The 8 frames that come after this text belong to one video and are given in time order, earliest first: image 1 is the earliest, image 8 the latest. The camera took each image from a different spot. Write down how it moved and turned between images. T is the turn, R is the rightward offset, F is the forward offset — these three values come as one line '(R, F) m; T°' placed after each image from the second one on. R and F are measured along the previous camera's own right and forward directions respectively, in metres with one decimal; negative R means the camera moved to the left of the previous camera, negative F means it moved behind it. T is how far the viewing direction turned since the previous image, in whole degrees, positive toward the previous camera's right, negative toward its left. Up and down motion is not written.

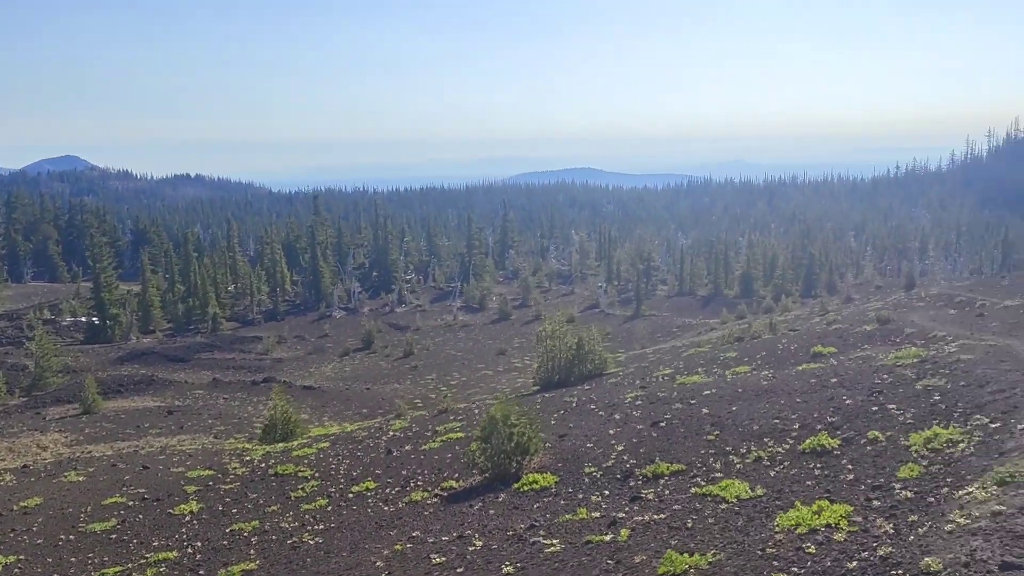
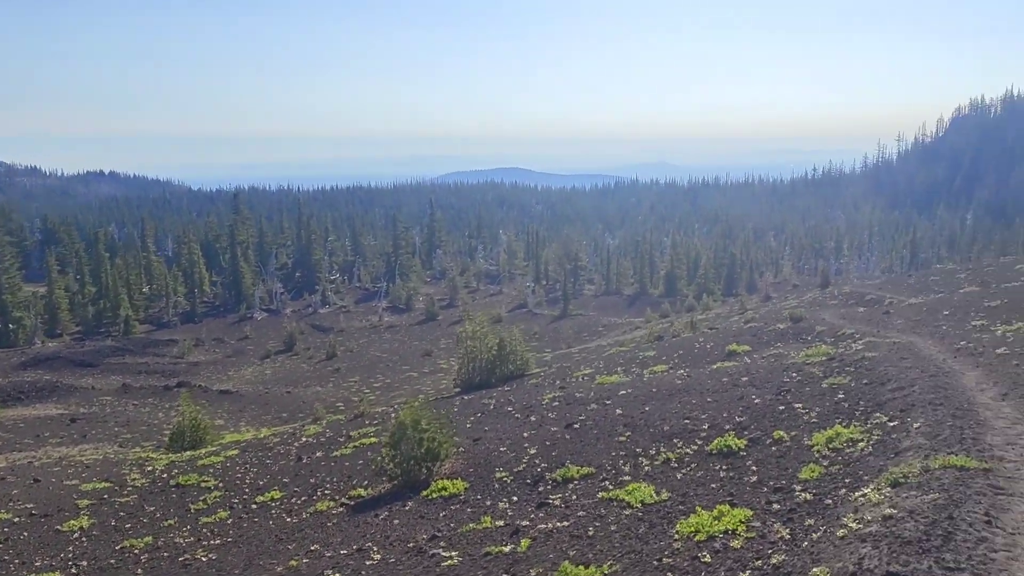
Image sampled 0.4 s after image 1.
(+0.6, +0.6) m; +5°
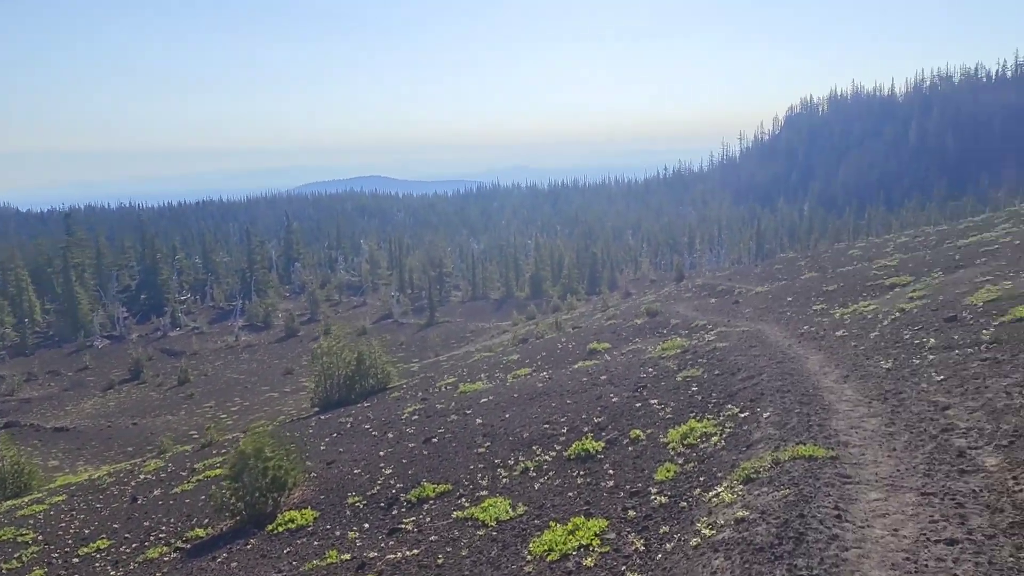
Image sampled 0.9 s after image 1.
(+0.6, +1.0) m; +9°
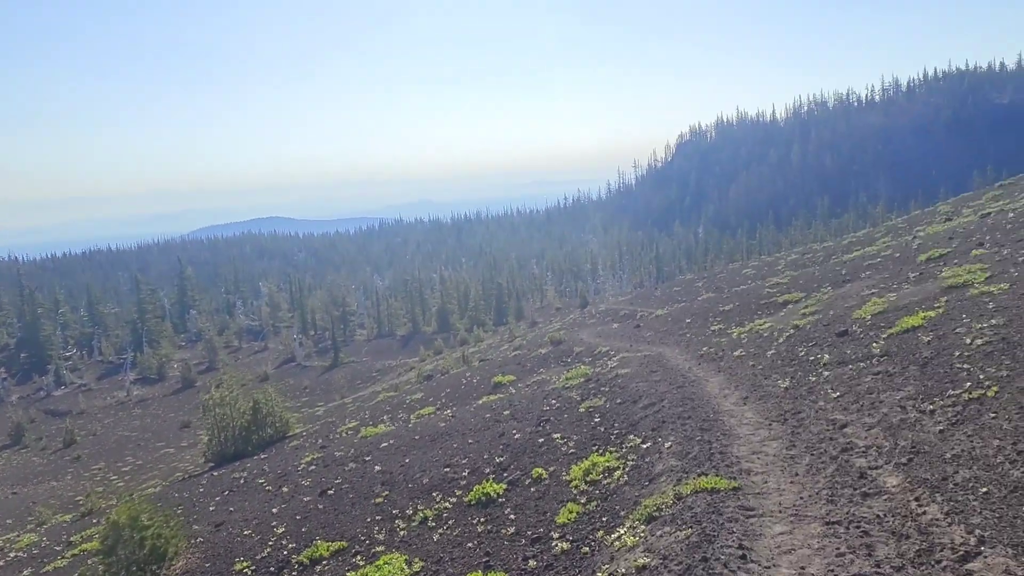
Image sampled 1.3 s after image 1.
(+0.4, +0.8) m; +6°
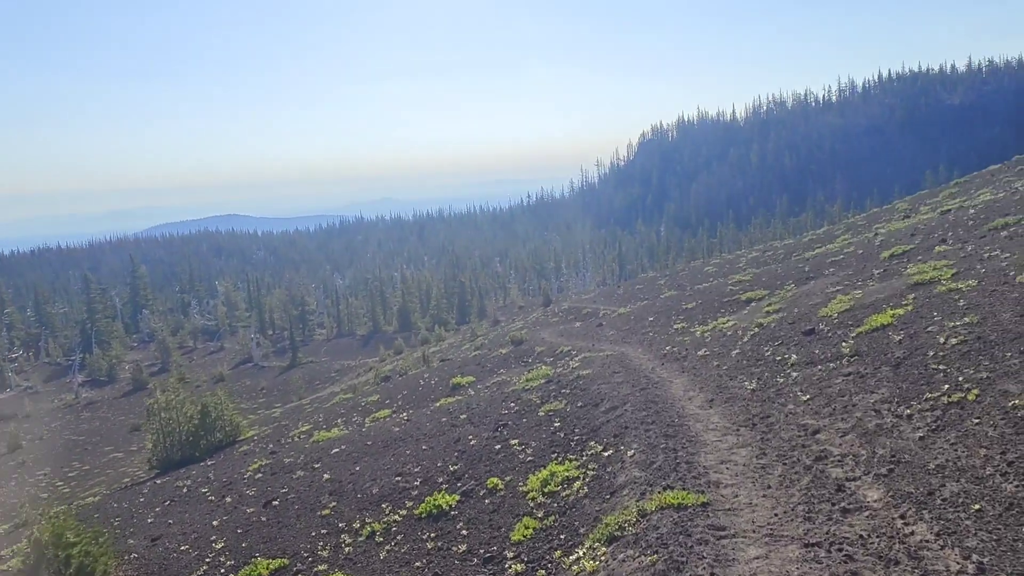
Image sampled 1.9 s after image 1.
(+0.2, +1.0) m; +3°
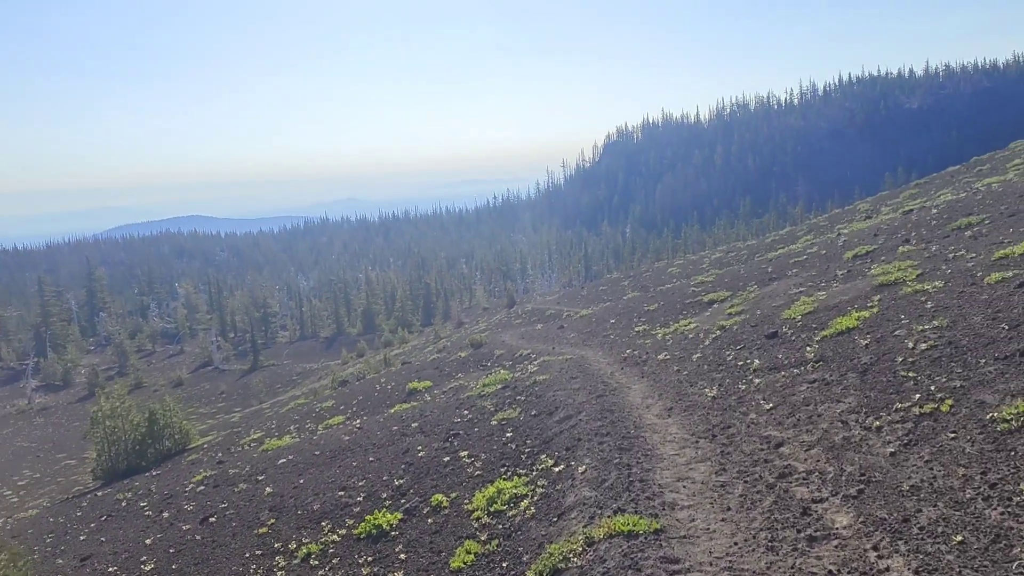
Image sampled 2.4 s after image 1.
(+0.4, +1.0) m; +2°
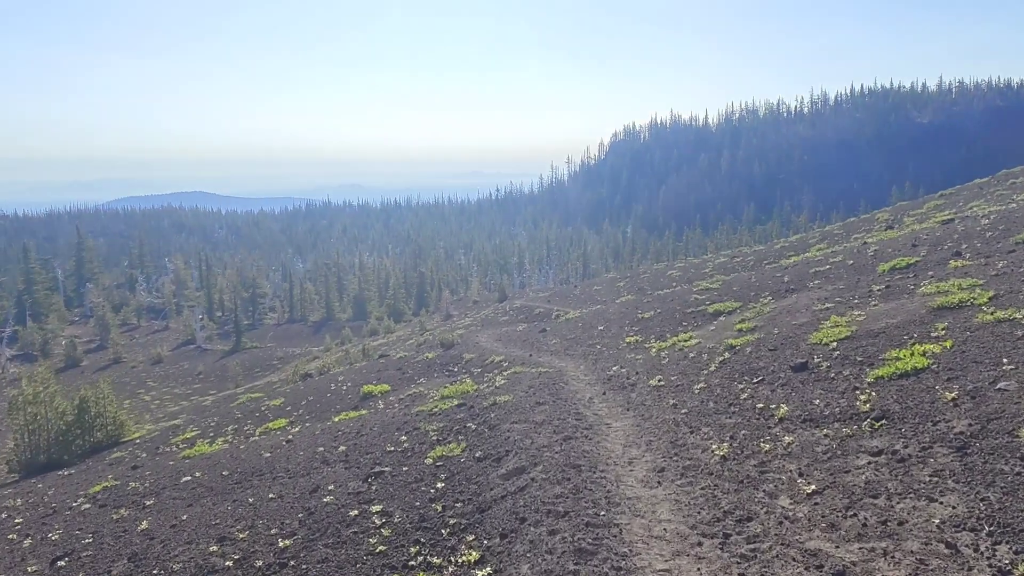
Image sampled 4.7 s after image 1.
(+0.9, +4.6) m; 0°
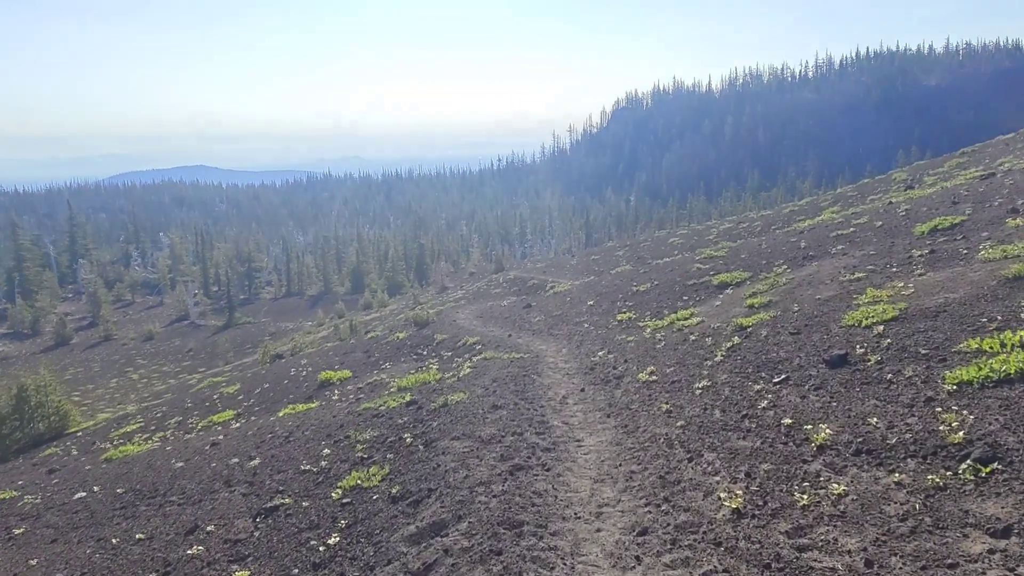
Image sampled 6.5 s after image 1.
(+0.9, +3.8) m; 0°
